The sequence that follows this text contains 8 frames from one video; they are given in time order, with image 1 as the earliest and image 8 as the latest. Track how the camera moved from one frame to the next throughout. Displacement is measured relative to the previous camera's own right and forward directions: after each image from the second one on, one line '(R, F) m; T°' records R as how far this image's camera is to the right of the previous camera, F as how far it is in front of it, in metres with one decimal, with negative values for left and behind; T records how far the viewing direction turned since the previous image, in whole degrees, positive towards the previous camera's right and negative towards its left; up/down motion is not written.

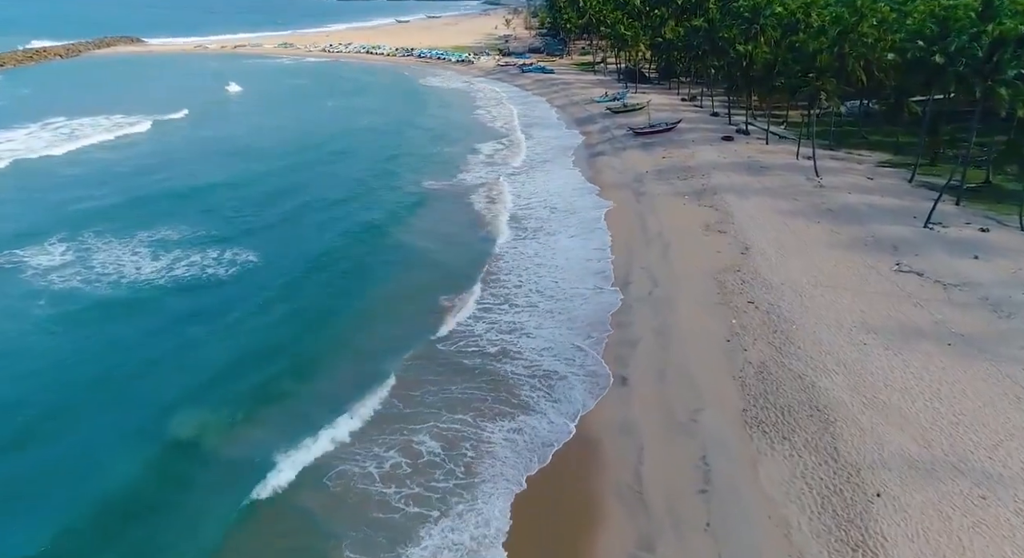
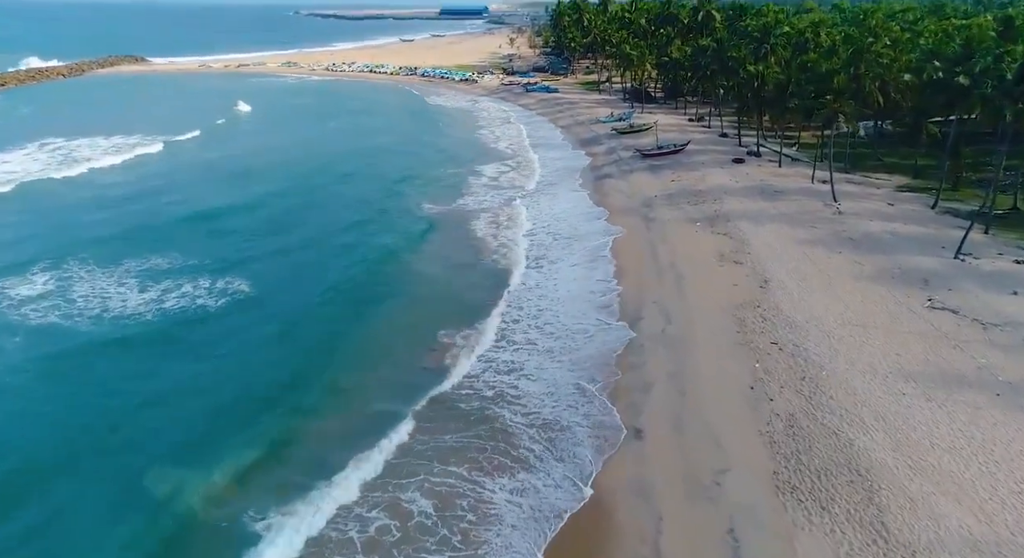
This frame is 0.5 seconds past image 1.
(0.0, +1.6) m; 0°
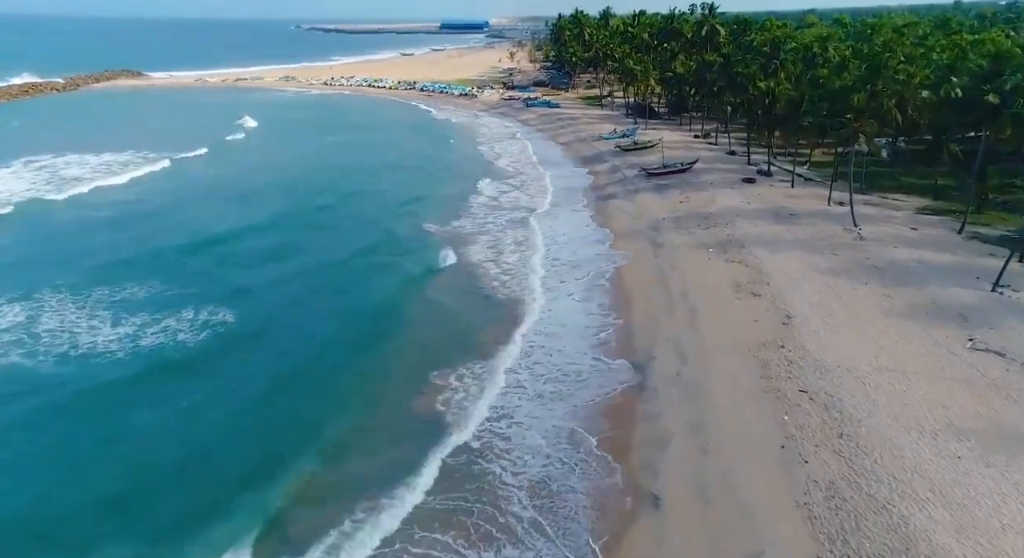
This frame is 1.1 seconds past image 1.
(0.0, +2.0) m; 0°
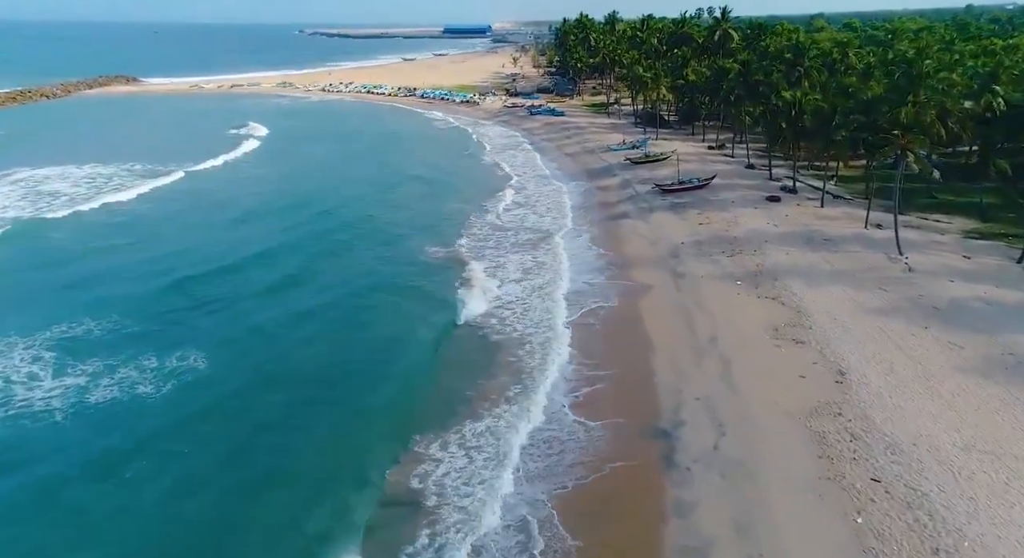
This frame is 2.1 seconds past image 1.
(0.0, +3.5) m; 0°
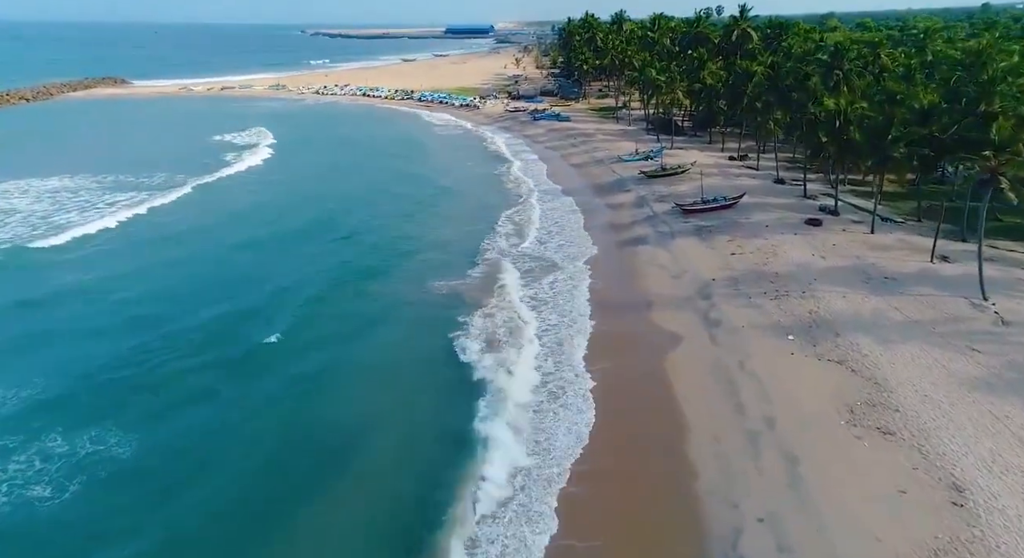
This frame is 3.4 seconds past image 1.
(0.0, +5.2) m; 0°
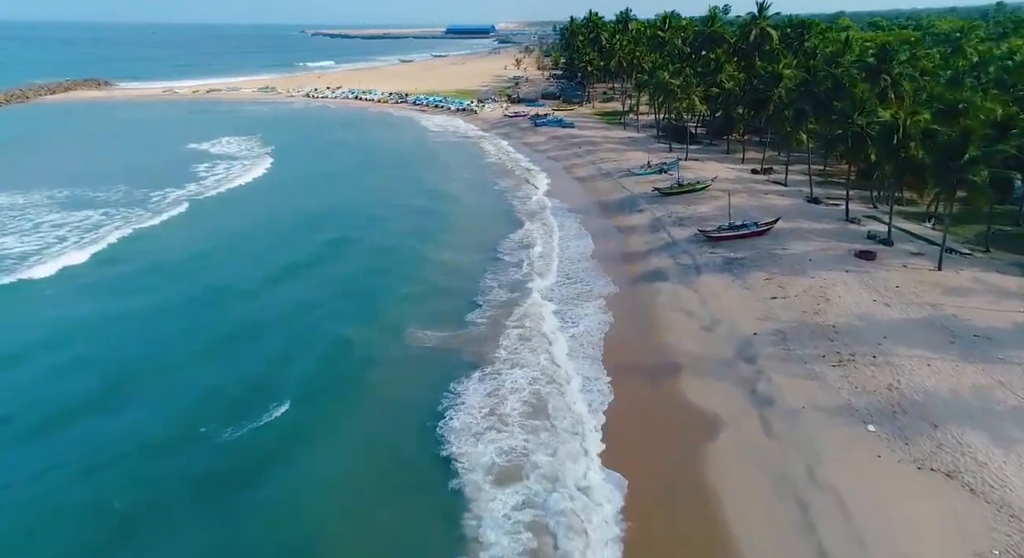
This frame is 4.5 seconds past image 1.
(+0.2, +5.5) m; 0°
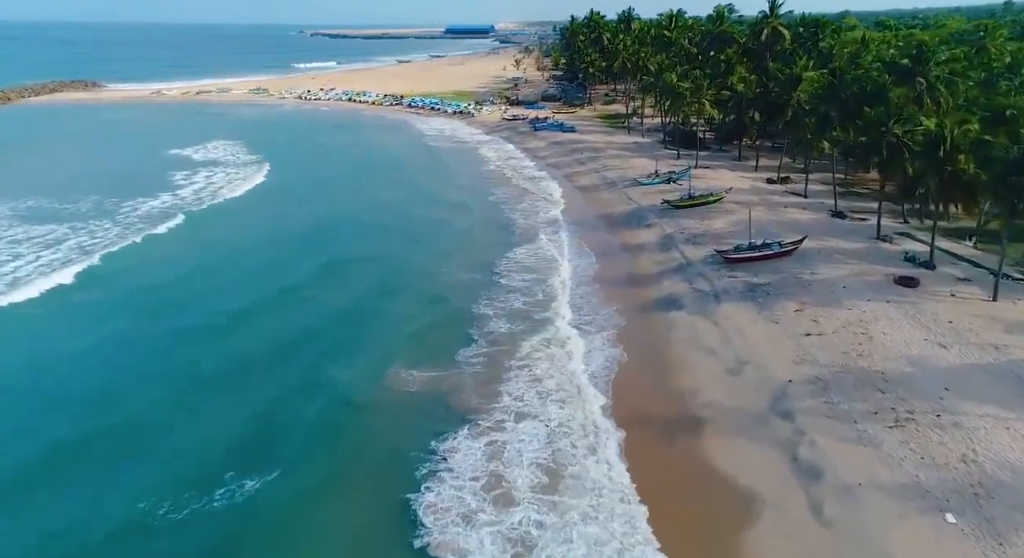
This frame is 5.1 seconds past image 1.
(+0.1, +3.4) m; 0°
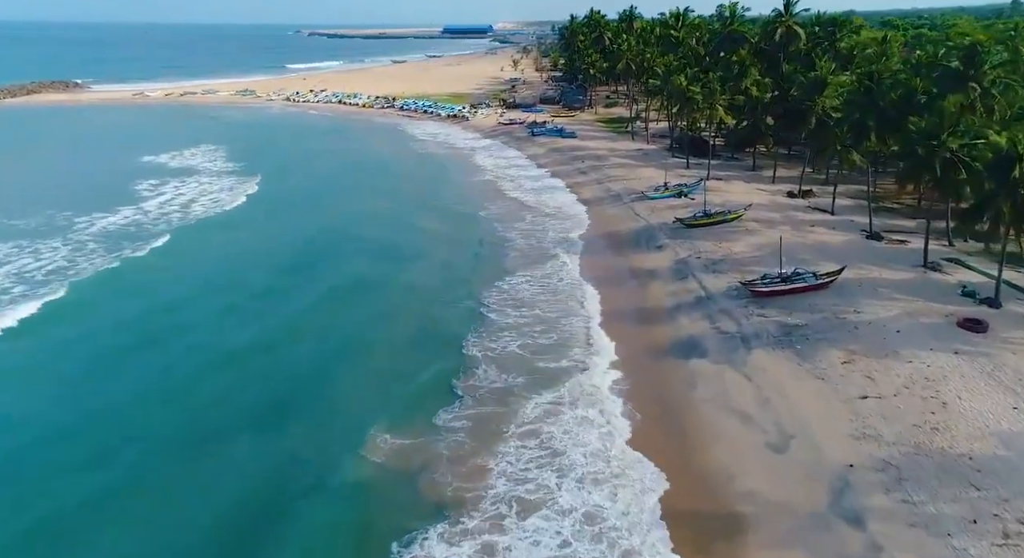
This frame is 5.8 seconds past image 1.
(+0.2, +4.2) m; 0°
